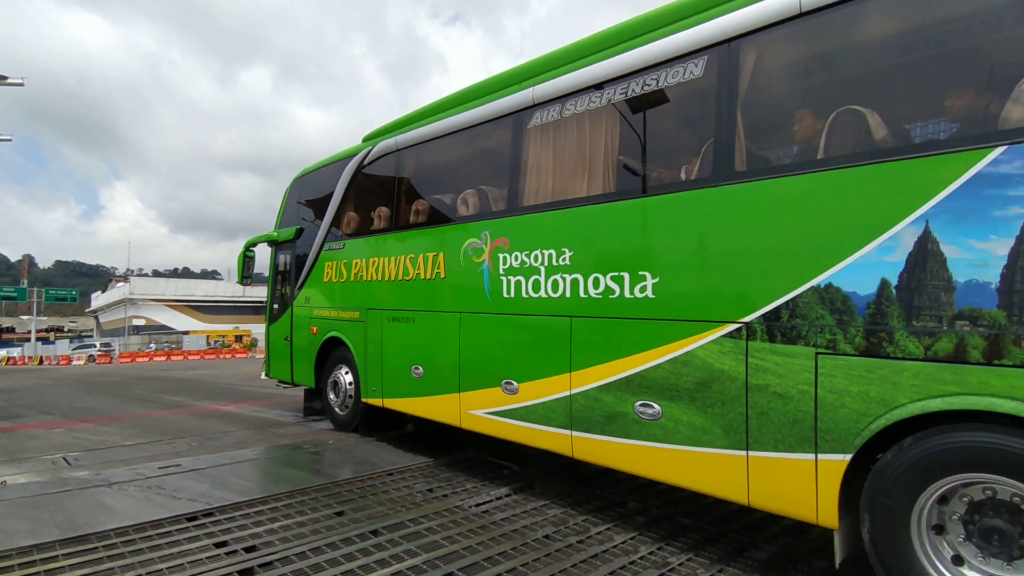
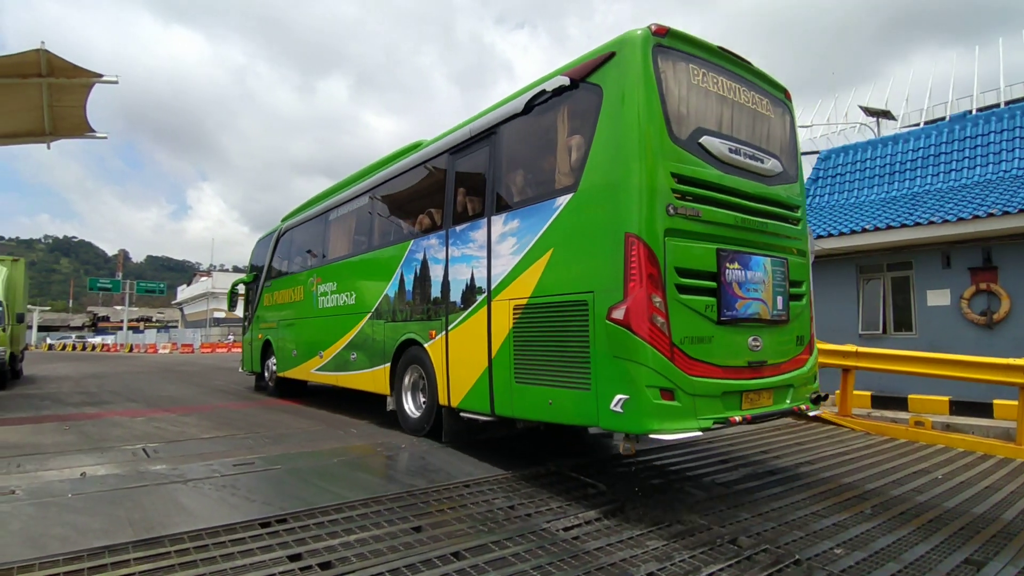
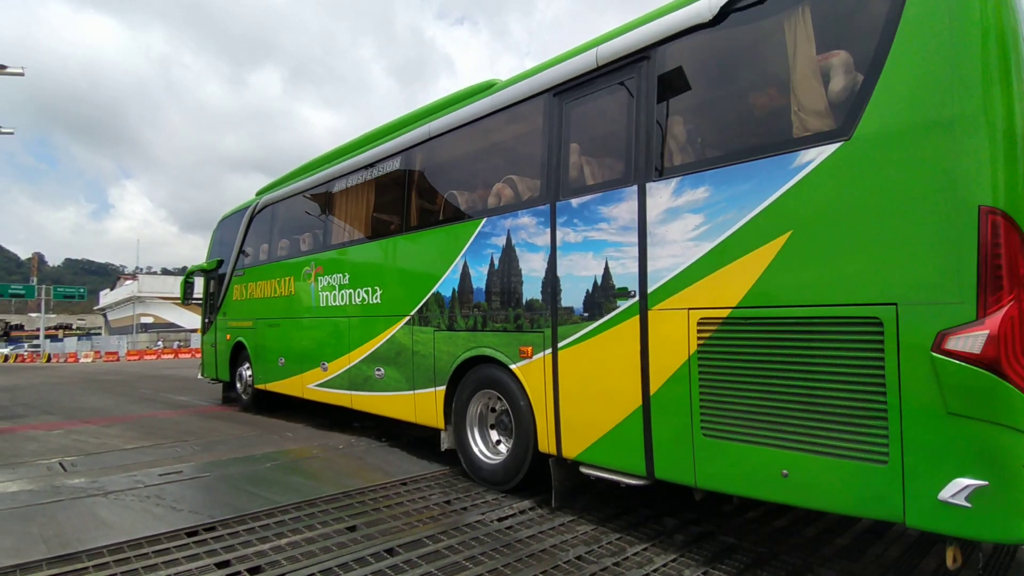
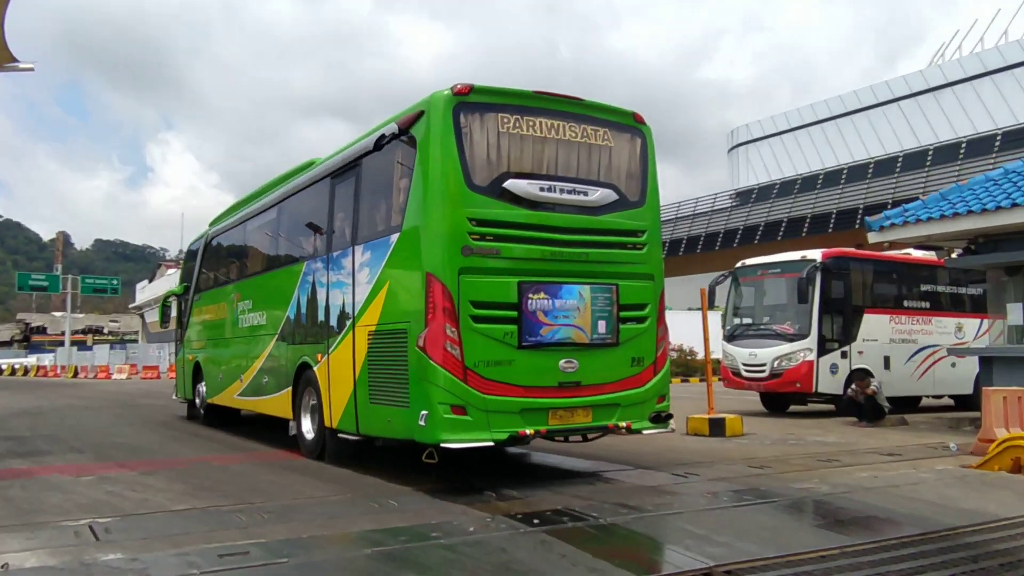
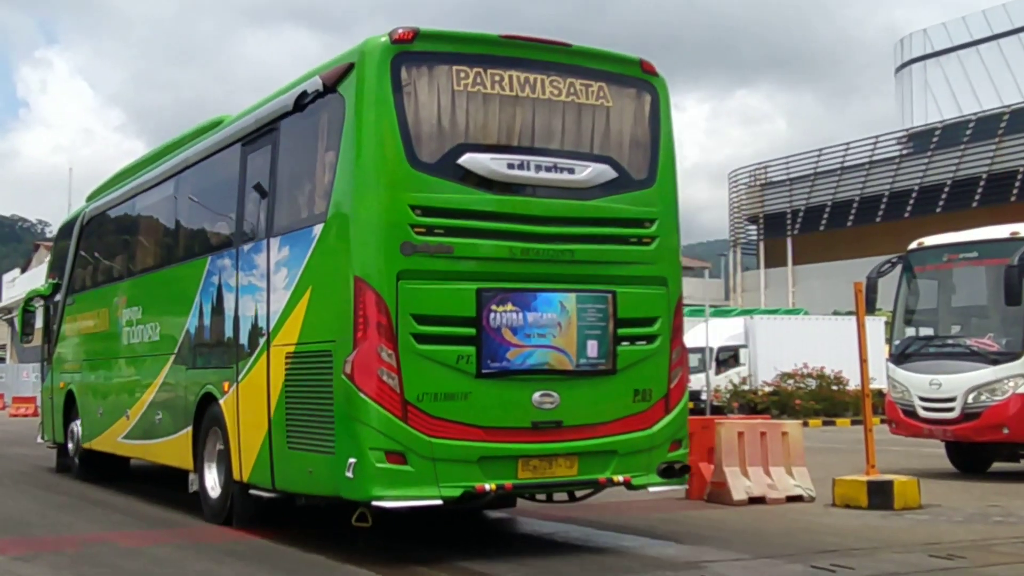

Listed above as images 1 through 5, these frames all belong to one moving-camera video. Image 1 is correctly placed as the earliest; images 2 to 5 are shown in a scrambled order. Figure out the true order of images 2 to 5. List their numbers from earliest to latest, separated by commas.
3, 2, 4, 5
